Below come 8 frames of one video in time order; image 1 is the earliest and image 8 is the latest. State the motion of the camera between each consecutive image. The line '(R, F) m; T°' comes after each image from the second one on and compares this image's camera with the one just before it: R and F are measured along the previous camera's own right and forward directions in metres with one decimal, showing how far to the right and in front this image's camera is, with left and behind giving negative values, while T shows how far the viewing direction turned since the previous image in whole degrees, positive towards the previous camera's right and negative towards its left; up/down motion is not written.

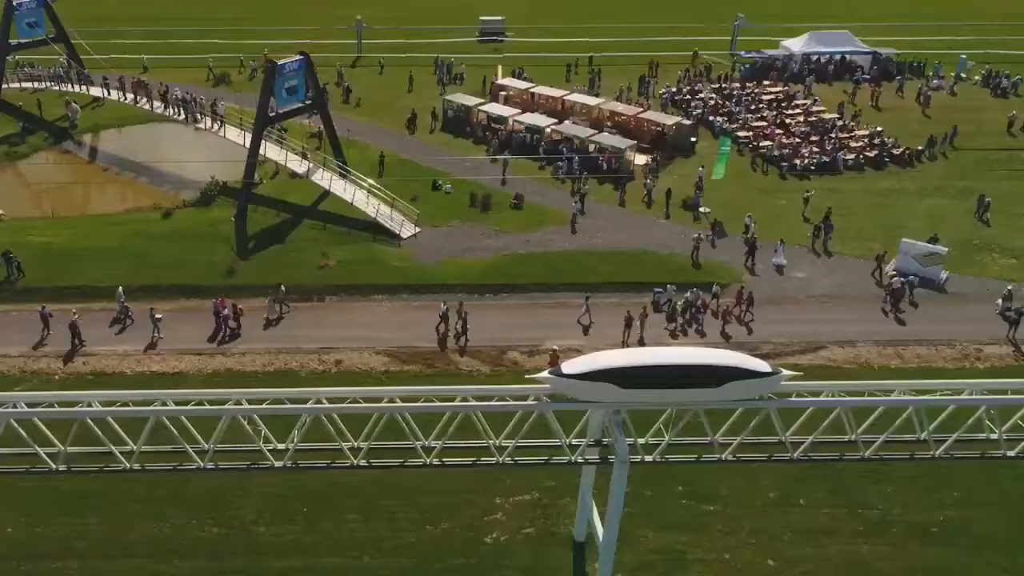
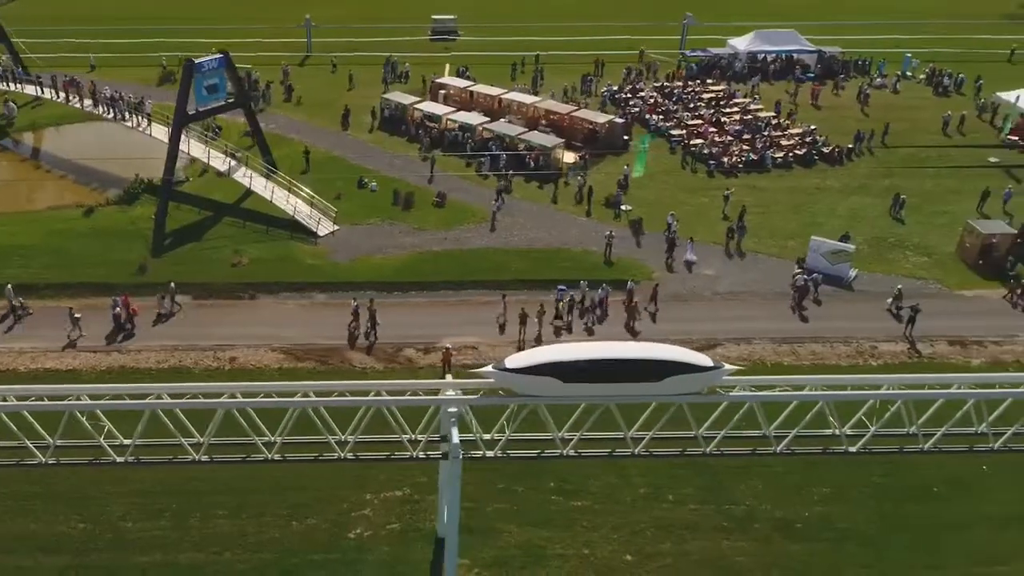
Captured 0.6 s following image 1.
(+3.0, -0.1) m; 0°
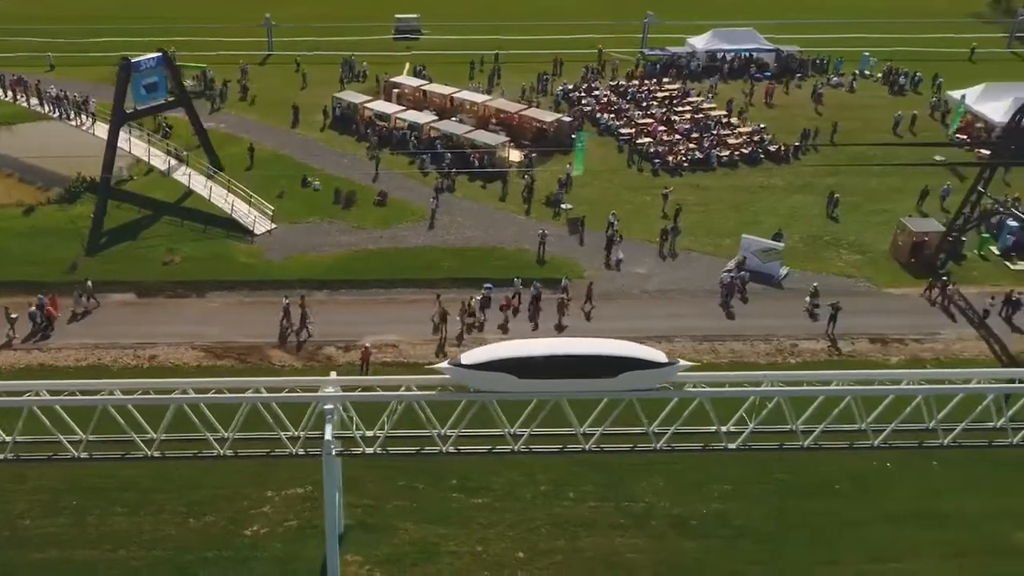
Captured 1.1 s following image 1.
(+2.3, -0.1) m; 0°
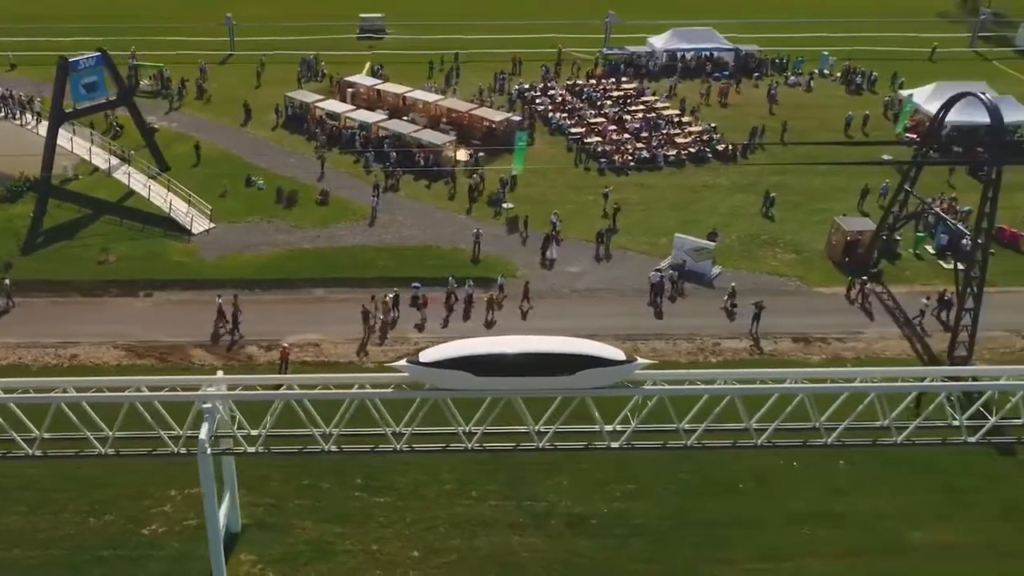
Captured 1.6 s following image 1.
(+2.2, 0.0) m; 0°
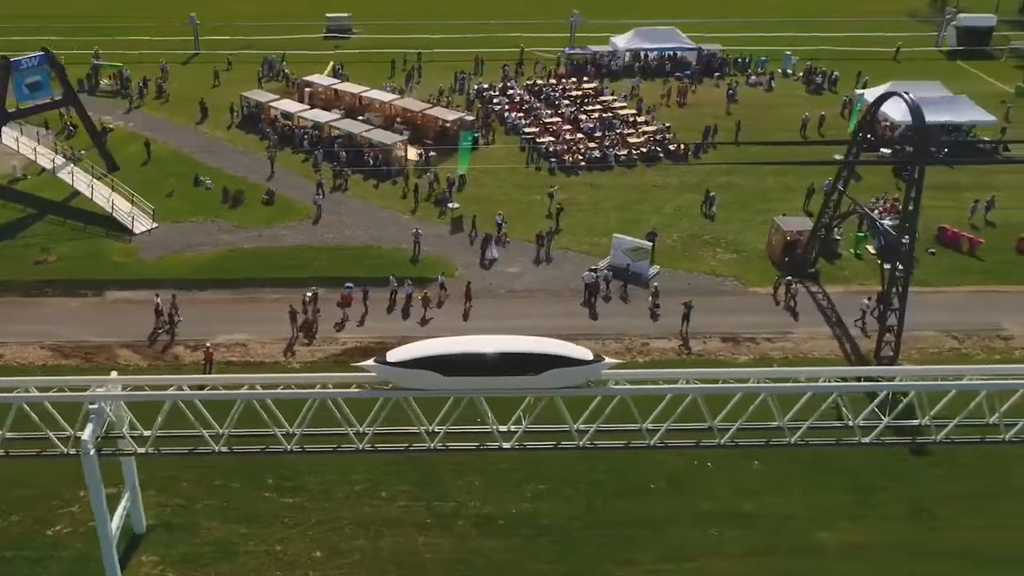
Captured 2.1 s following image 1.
(+2.0, +0.1) m; 0°
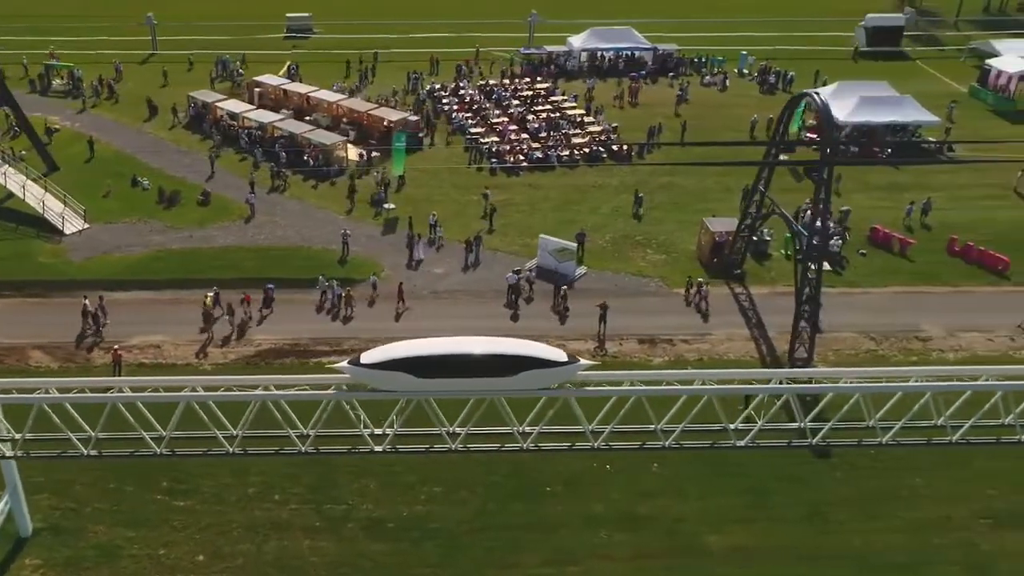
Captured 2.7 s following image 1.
(+2.4, +0.1) m; 0°
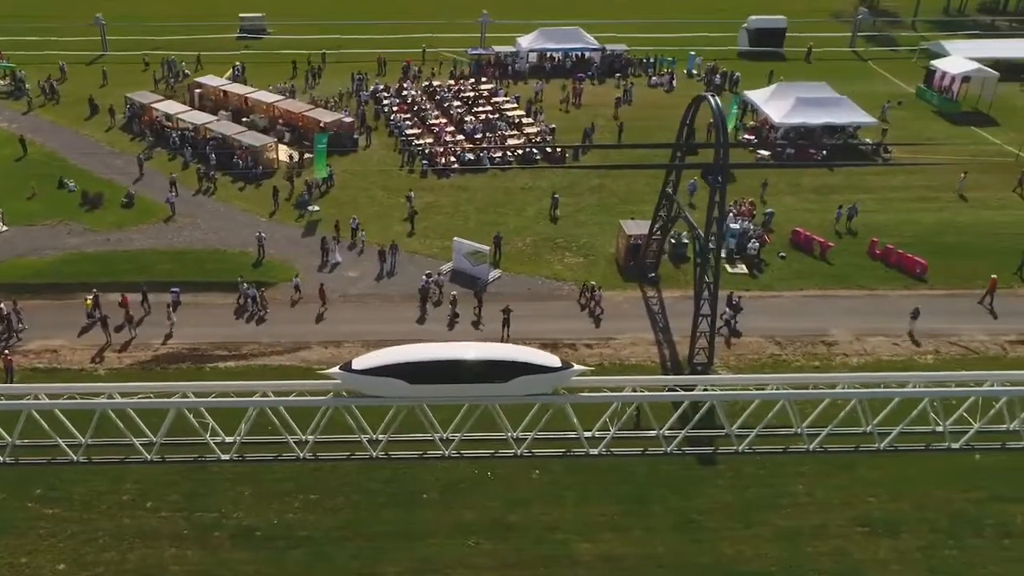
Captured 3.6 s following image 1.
(+2.8, +0.3) m; 0°
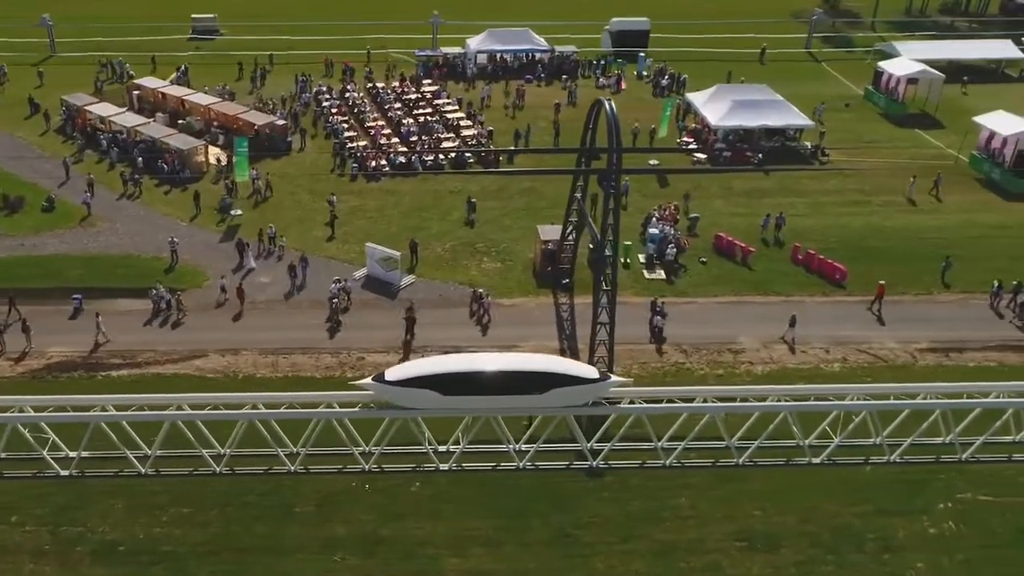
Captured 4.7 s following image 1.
(+2.8, +0.5) m; 0°
